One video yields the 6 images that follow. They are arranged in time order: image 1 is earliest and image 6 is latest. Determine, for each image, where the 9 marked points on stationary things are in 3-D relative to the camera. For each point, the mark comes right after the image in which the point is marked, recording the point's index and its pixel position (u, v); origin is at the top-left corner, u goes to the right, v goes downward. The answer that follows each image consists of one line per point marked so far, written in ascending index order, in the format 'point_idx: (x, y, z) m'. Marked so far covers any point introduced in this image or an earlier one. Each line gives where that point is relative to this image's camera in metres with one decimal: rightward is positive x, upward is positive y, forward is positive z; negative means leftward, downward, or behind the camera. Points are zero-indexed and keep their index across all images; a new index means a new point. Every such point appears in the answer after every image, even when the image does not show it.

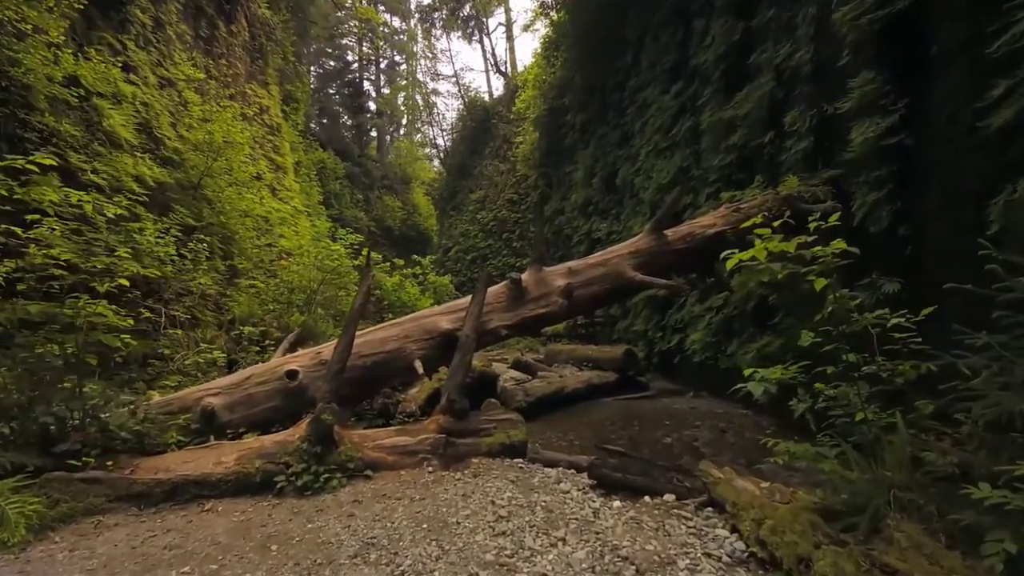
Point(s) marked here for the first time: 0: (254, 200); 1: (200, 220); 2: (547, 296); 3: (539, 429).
0: (-5.8, +2.0, +11.4) m
1: (-5.7, +1.2, +9.1) m
2: (+0.3, -0.1, +4.8) m
3: (+0.3, -1.6, +5.7) m
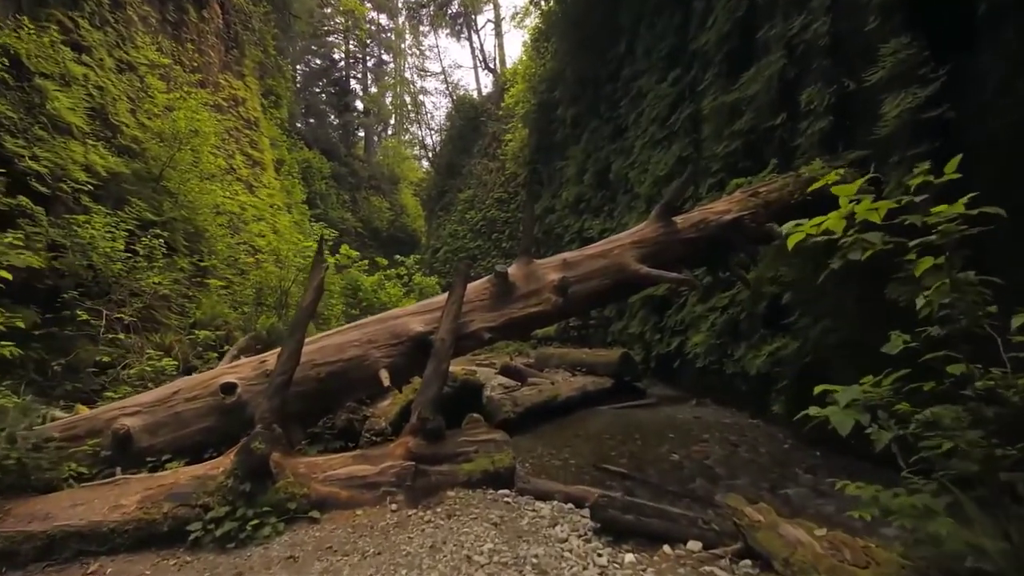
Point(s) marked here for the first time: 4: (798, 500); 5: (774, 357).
0: (-6.1, +2.0, +10.7) m
1: (-5.9, +1.2, +8.4) m
2: (+0.2, -0.1, +4.2) m
3: (+0.1, -1.6, +5.0) m
4: (+2.1, -1.5, +3.6) m
5: (+2.9, -0.8, +5.5) m
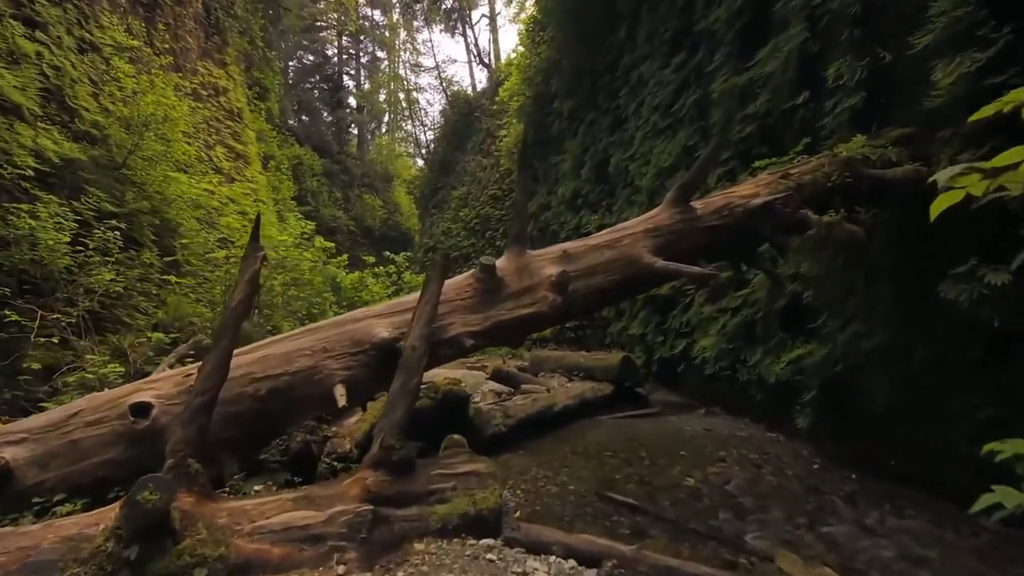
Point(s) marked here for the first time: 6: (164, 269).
0: (-6.2, +2.1, +10.0) m
1: (-6.0, +1.3, +7.7) m
2: (+0.1, 0.0, +3.6) m
3: (+0.1, -1.5, +4.4) m
4: (+2.0, -1.5, +3.0) m
5: (+2.8, -0.7, +4.9) m
6: (-5.2, +0.2, +7.7) m
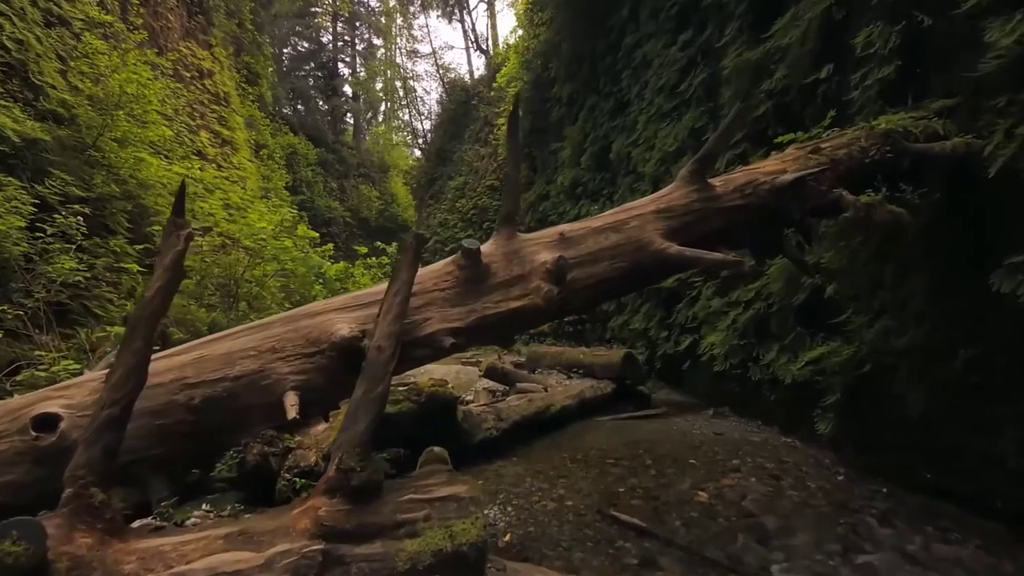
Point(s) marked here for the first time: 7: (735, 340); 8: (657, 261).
0: (-6.3, +2.2, +9.5) m
1: (-6.0, +1.4, +7.2) m
2: (0.0, 0.0, +3.1) m
3: (0.0, -1.5, +4.0) m
4: (+1.9, -1.5, +2.5) m
5: (+2.7, -0.7, +4.4) m
6: (-5.3, +0.4, +7.2) m
7: (+2.4, -0.6, +5.5) m
8: (+1.0, +0.2, +3.3) m
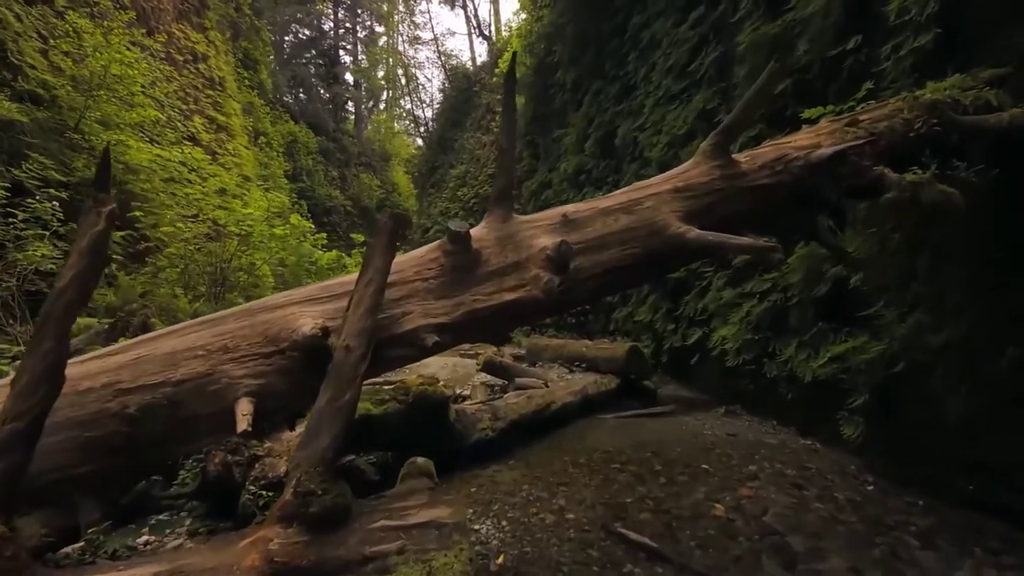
0: (-6.3, +2.4, +9.1) m
1: (-6.0, +1.6, +6.9) m
2: (0.0, +0.1, +2.8) m
3: (0.0, -1.4, +3.7) m
4: (+1.9, -1.4, +2.2) m
5: (+2.7, -0.6, +4.1) m
6: (-5.3, +0.5, +6.9) m
7: (+2.4, -0.5, +5.1) m
8: (+0.9, +0.2, +2.9) m
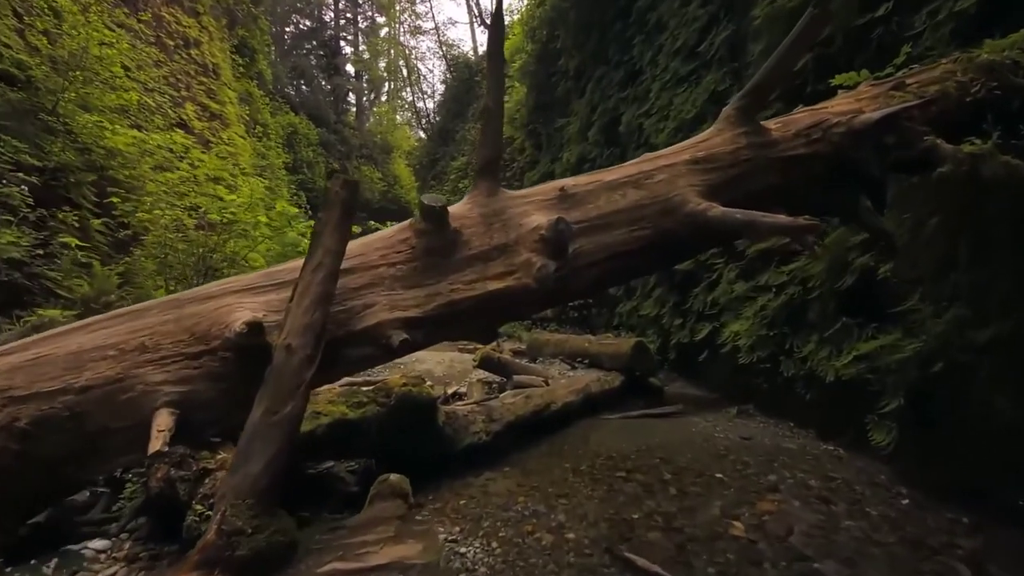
0: (-6.3, +2.6, +8.8) m
1: (-6.1, +1.7, +6.5) m
2: (0.0, +0.1, +2.4) m
3: (-0.1, -1.3, +3.3) m
4: (+1.8, -1.4, +1.9) m
5: (+2.7, -0.5, +3.7) m
6: (-5.3, +0.6, +6.6) m
7: (+2.4, -0.4, +4.8) m
8: (+0.9, +0.3, +2.6) m
